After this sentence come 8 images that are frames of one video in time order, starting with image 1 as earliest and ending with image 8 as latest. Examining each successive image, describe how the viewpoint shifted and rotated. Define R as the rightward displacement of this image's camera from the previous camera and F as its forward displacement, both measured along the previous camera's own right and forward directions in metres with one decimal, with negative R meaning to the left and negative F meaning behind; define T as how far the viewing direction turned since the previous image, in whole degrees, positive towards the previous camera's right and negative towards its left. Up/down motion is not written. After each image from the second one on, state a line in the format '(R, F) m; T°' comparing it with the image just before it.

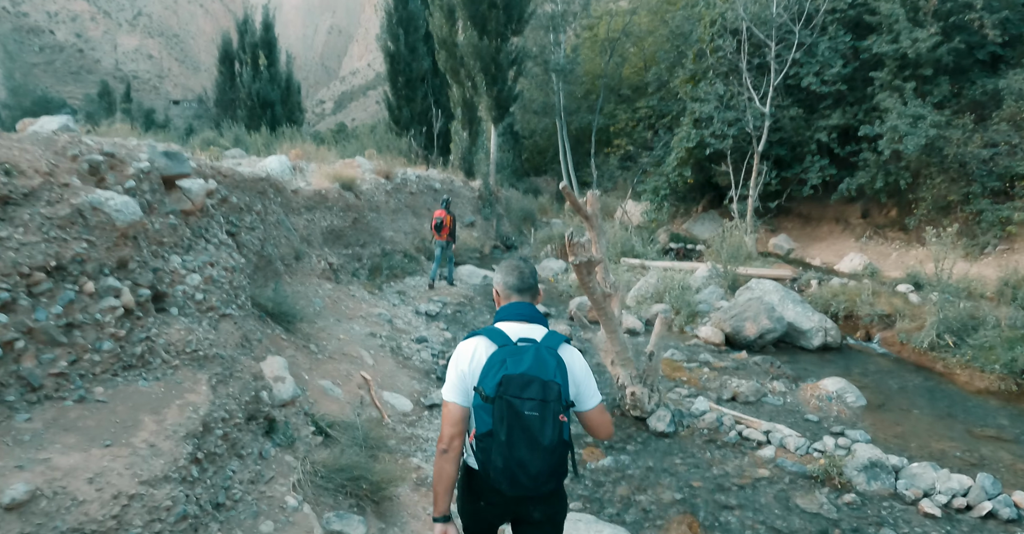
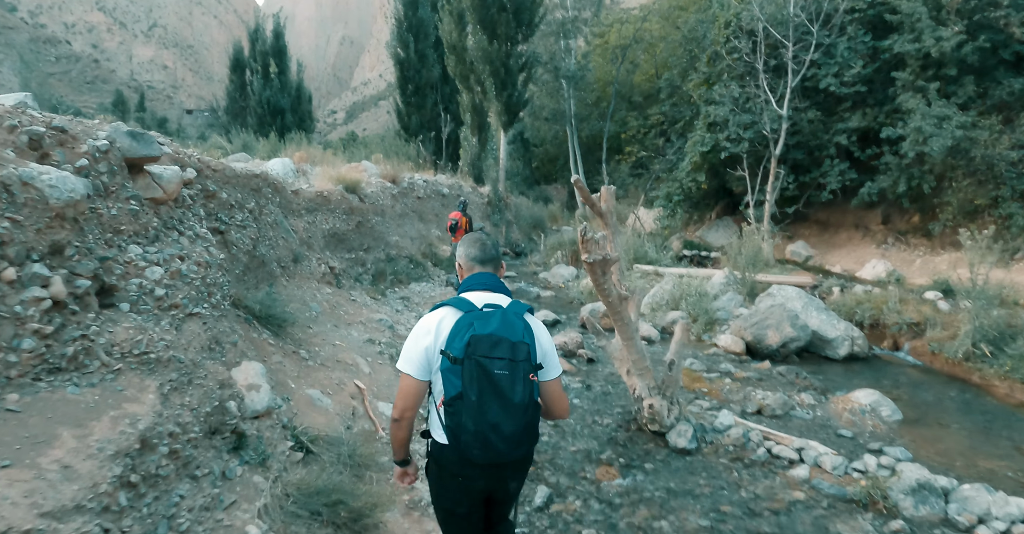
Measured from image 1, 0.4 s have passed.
(0.0, +0.4) m; -1°
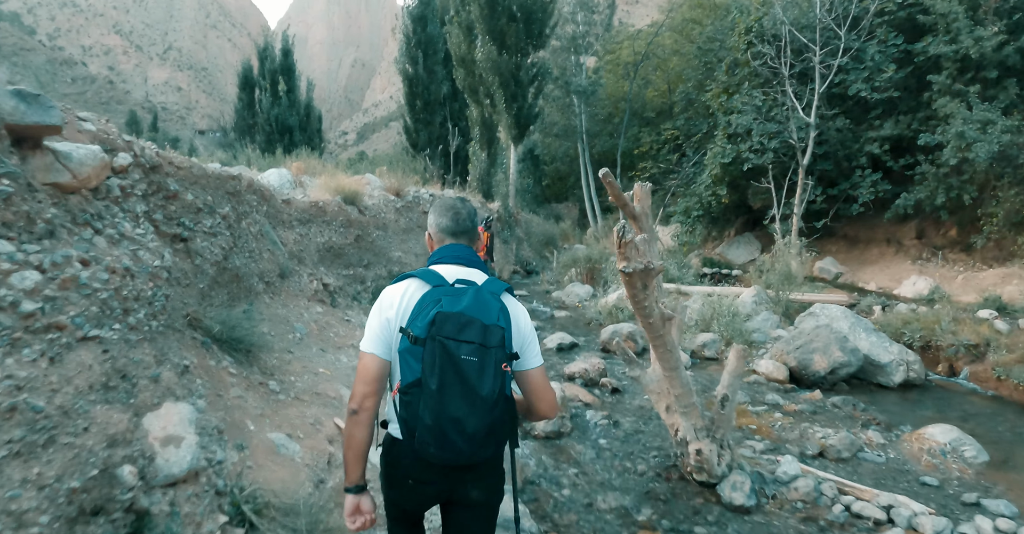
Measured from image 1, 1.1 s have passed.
(0.0, +0.8) m; -1°
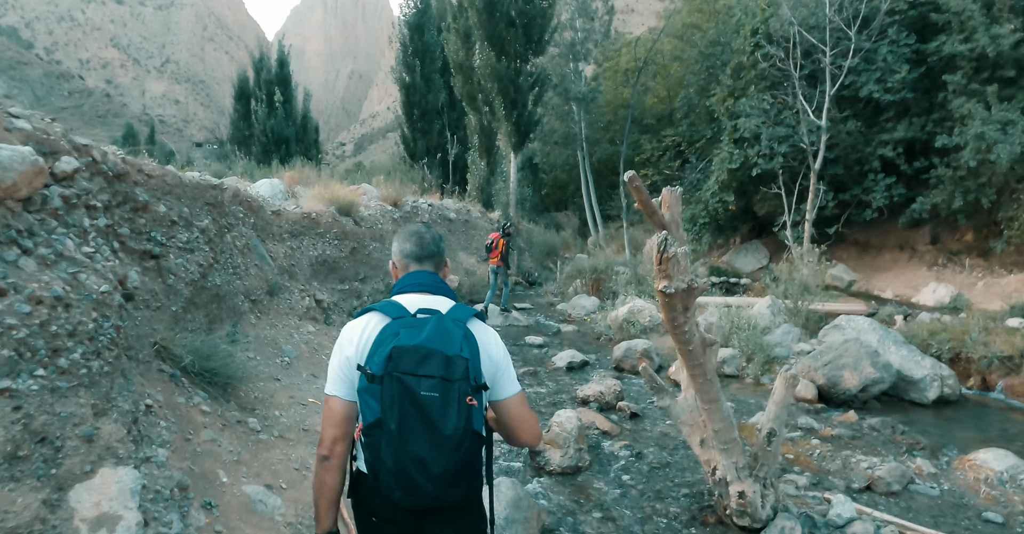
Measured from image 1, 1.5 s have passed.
(-0.1, +0.5) m; 0°
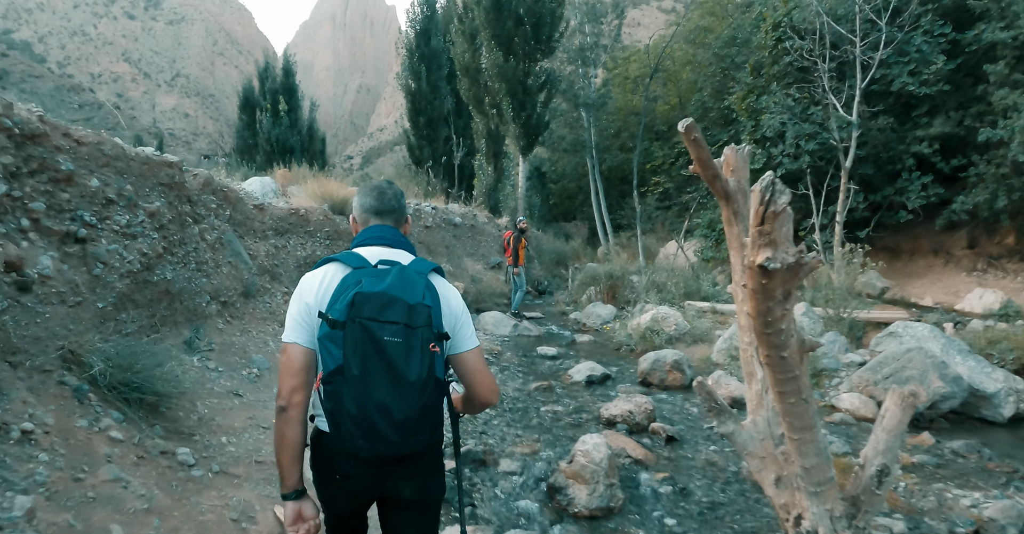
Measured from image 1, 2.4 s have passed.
(0.0, +0.8) m; -1°
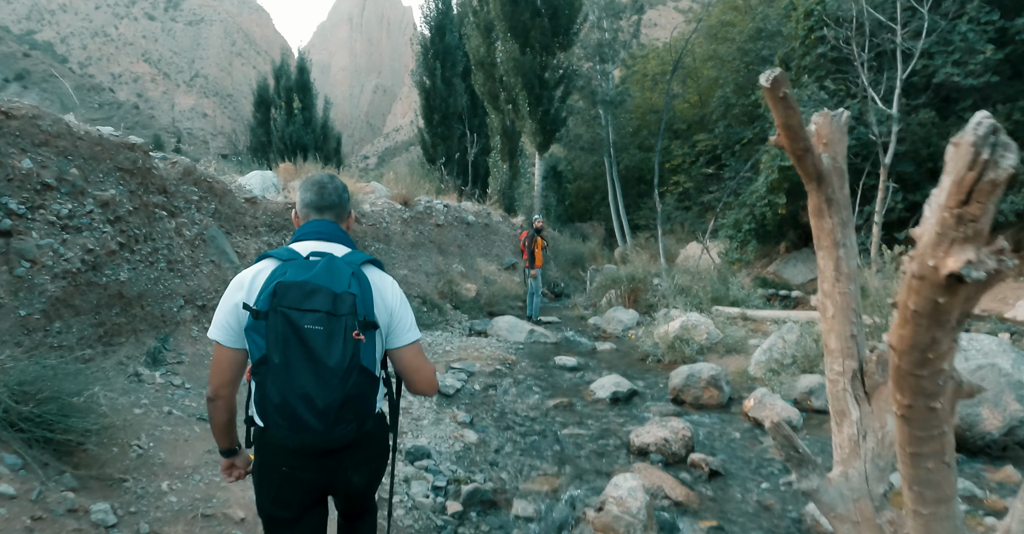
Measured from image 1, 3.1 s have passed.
(0.0, +0.6) m; -1°
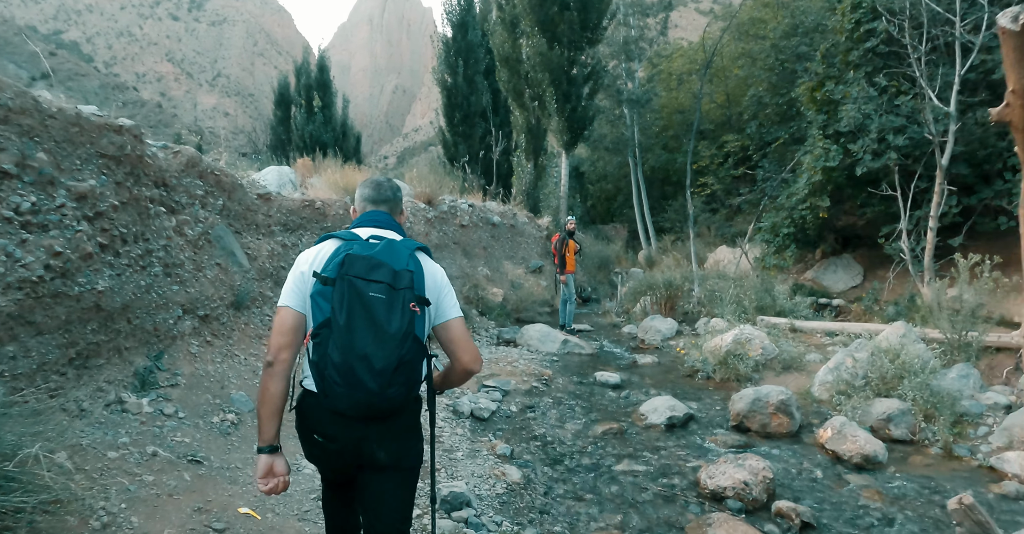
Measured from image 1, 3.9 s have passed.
(-0.2, +0.6) m; -2°
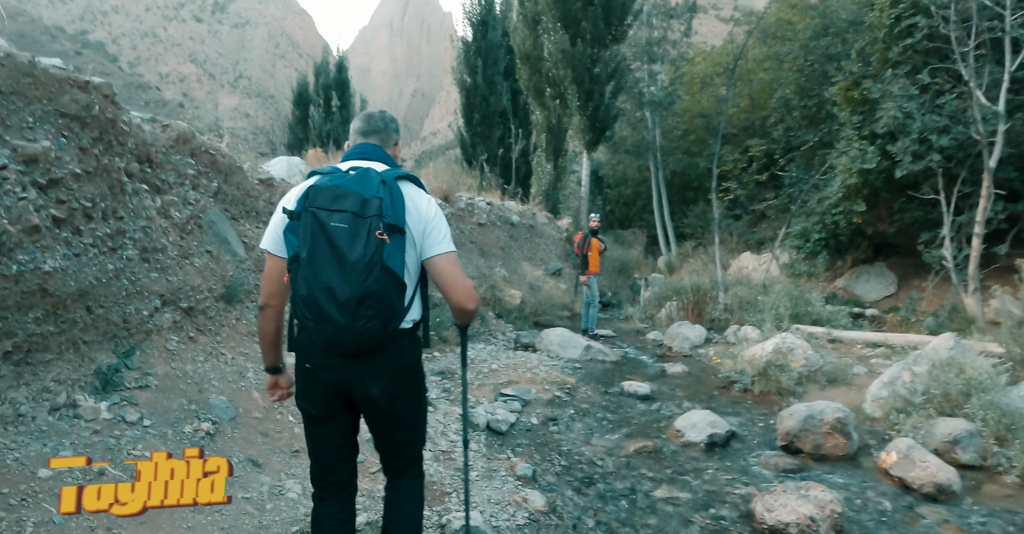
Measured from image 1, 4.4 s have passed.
(-0.1, +0.5) m; -2°
